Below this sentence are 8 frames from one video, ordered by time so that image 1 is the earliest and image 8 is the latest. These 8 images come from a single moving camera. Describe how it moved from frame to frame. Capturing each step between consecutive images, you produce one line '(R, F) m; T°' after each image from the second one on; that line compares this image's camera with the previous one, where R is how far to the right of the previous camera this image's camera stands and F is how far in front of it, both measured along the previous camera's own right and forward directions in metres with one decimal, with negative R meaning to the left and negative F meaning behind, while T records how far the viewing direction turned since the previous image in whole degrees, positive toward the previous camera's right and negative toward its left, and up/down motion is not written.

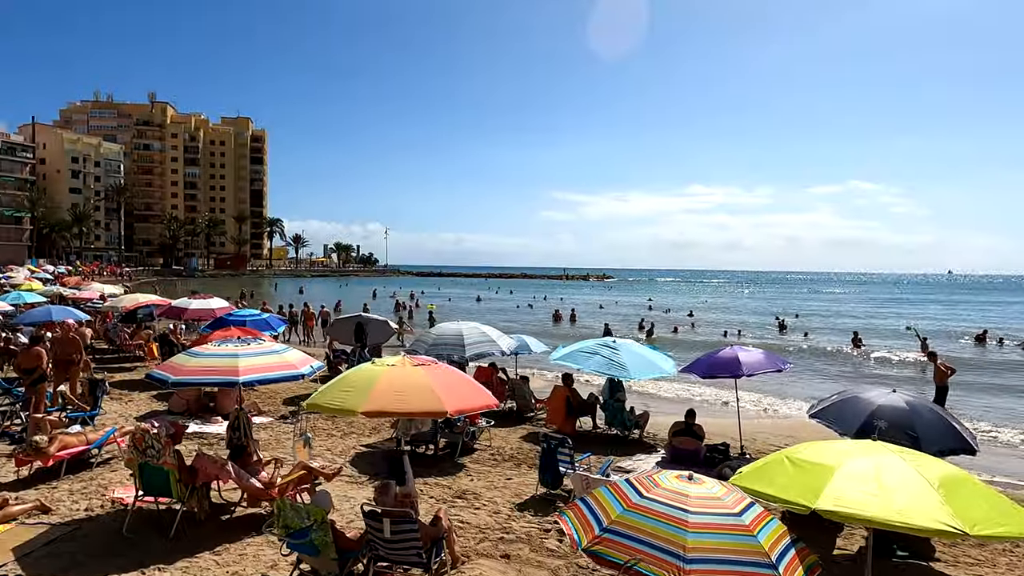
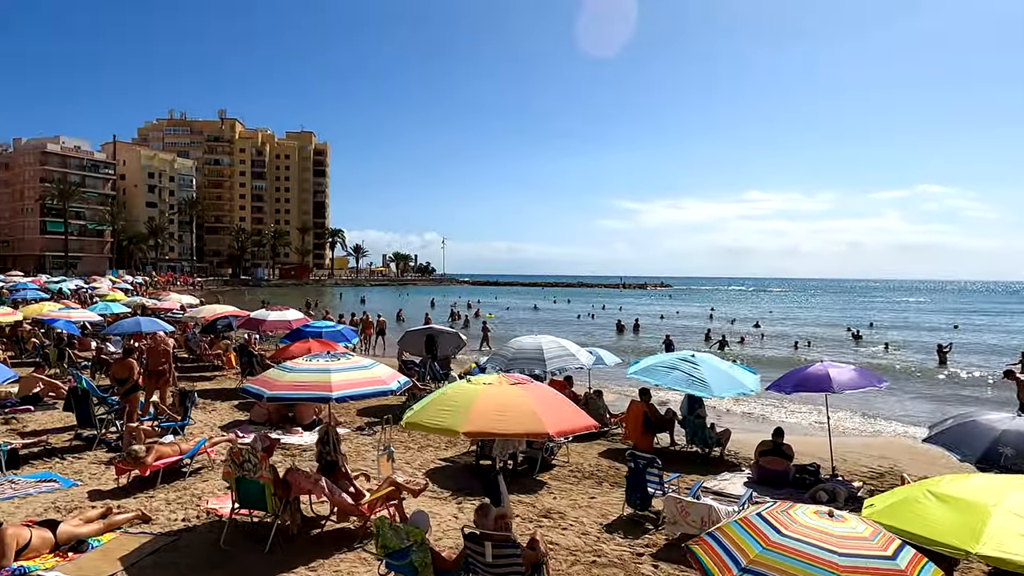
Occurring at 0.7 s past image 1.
(-0.3, +0.1) m; -5°
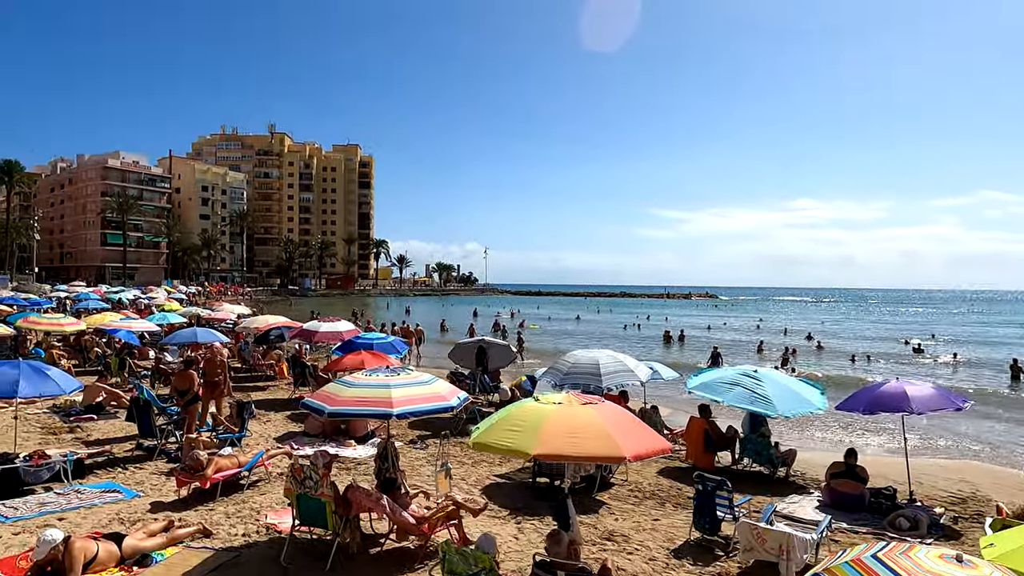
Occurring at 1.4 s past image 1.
(-0.2, +0.2) m; -4°
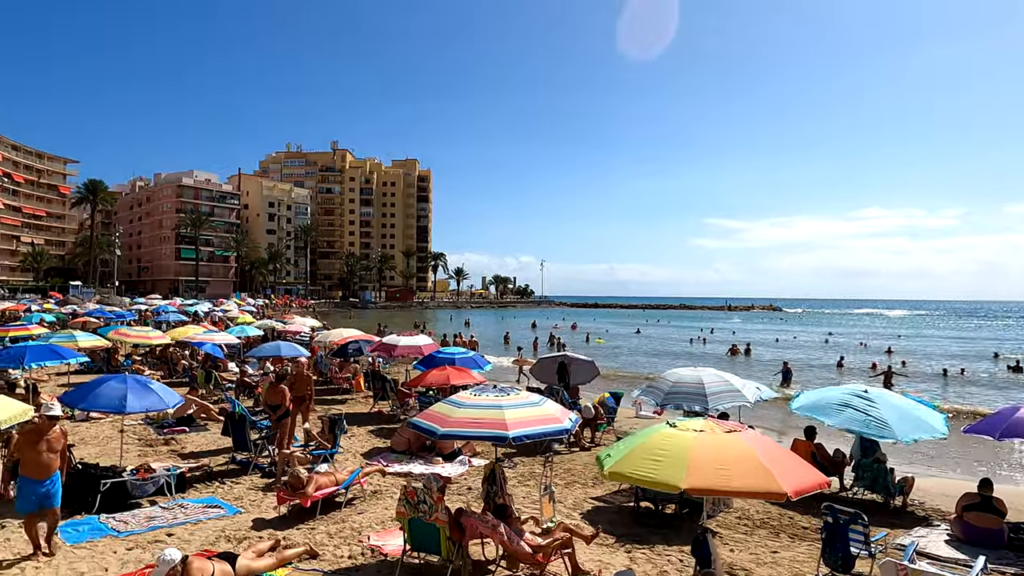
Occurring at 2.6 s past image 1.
(-0.6, +0.3) m; -5°
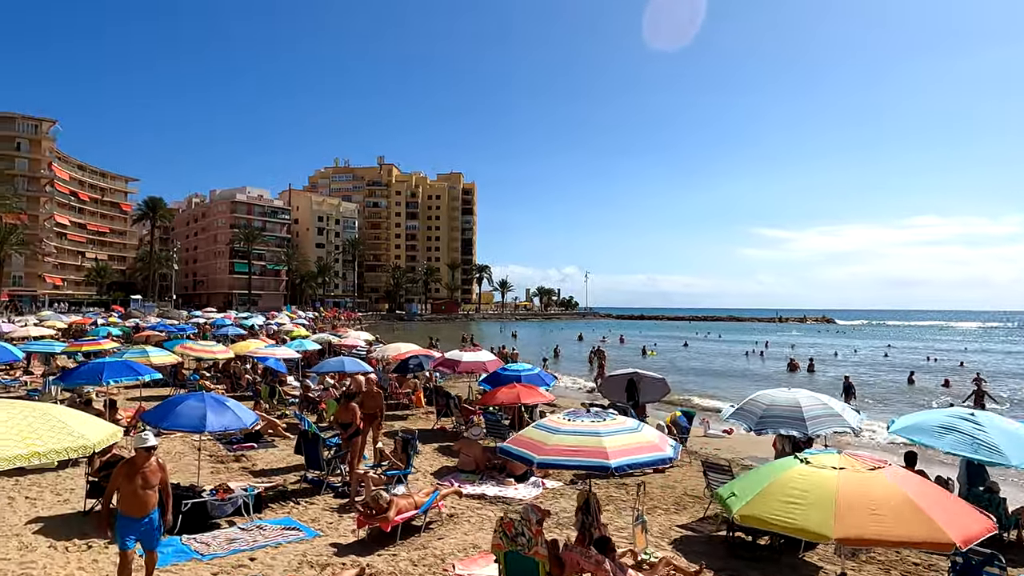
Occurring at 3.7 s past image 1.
(-0.5, +0.3) m; -4°
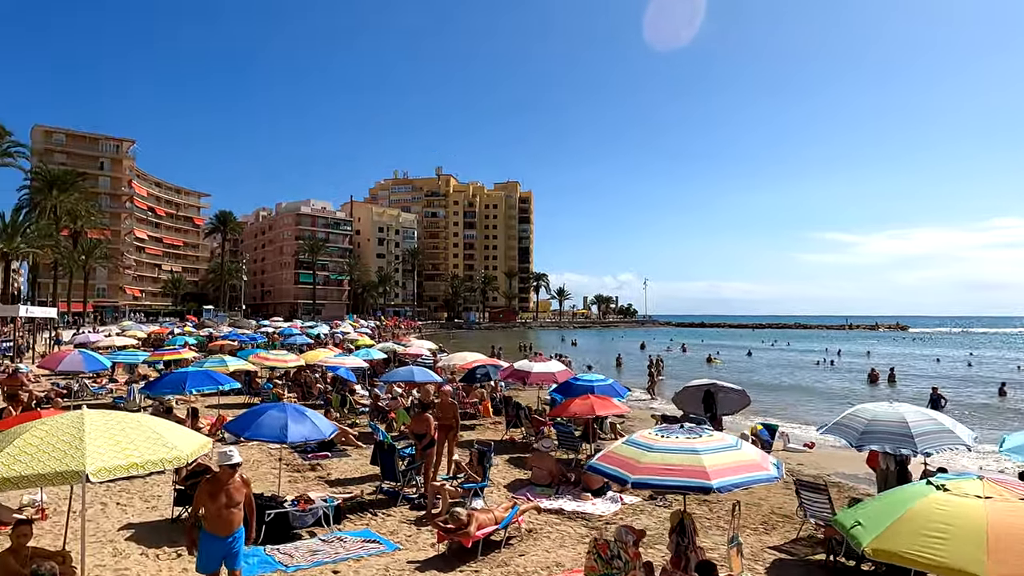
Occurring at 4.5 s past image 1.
(-0.3, +0.2) m; -5°
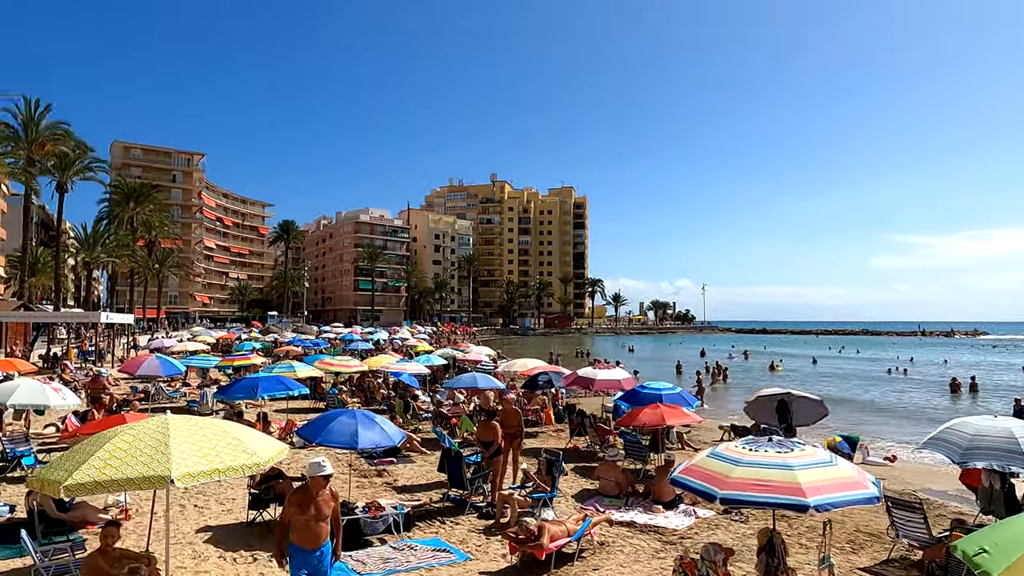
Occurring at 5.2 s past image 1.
(-0.2, +0.1) m; -5°
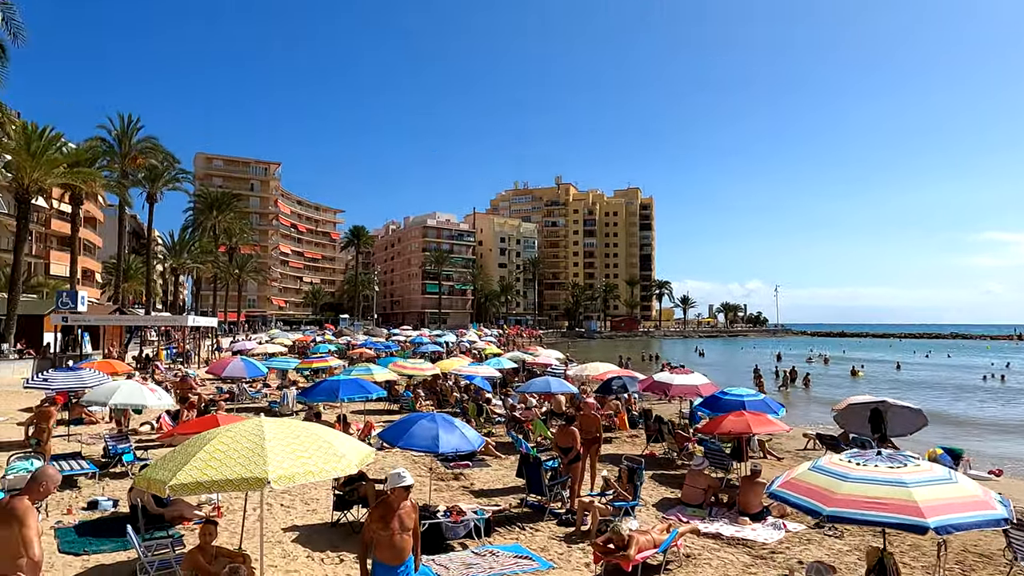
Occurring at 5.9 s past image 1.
(-0.2, +0.1) m; -6°
